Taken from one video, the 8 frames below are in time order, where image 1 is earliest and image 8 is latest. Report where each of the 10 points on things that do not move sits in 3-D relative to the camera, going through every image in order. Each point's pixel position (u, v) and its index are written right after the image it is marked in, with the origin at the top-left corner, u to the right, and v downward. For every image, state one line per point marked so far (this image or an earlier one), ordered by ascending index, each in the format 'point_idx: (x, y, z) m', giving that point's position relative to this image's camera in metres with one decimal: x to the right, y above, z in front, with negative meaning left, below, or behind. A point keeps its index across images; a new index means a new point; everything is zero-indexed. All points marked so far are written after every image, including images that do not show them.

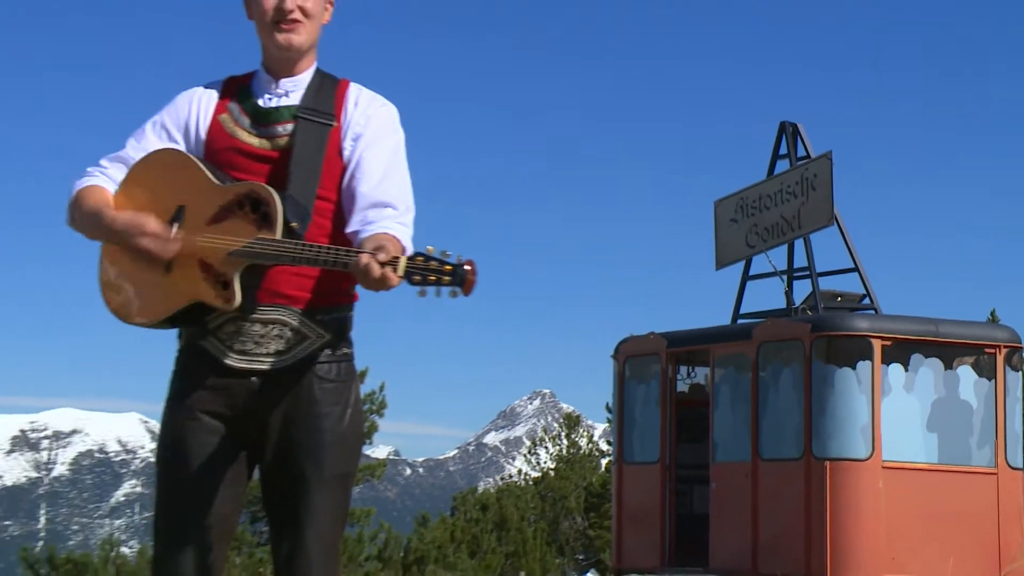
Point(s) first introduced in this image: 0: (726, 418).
0: (+2.6, -1.5, +11.5) m
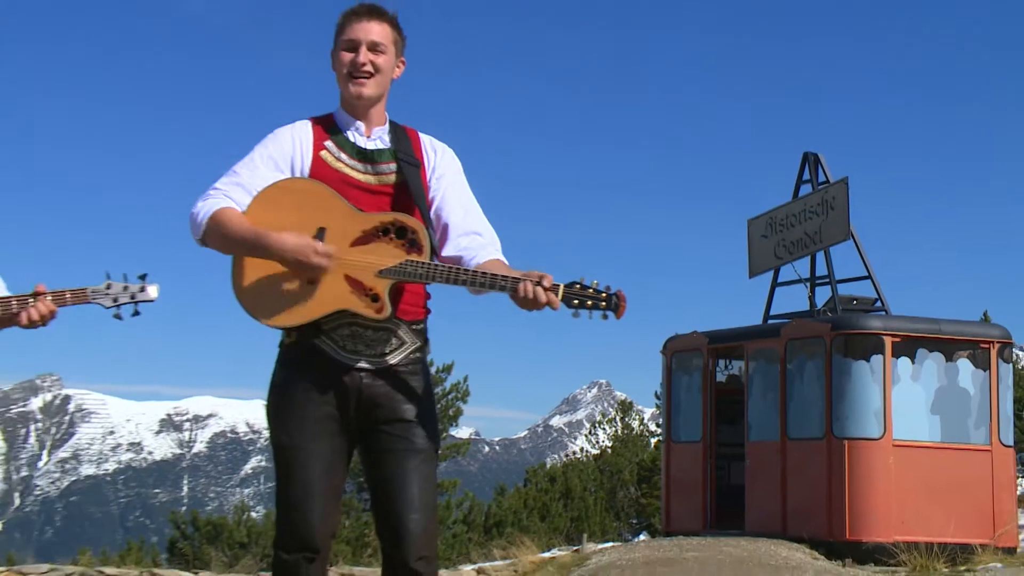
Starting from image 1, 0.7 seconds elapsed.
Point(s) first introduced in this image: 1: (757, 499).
0: (+3.0, -1.4, +12.1) m
1: (+3.0, -2.3, +11.9) m
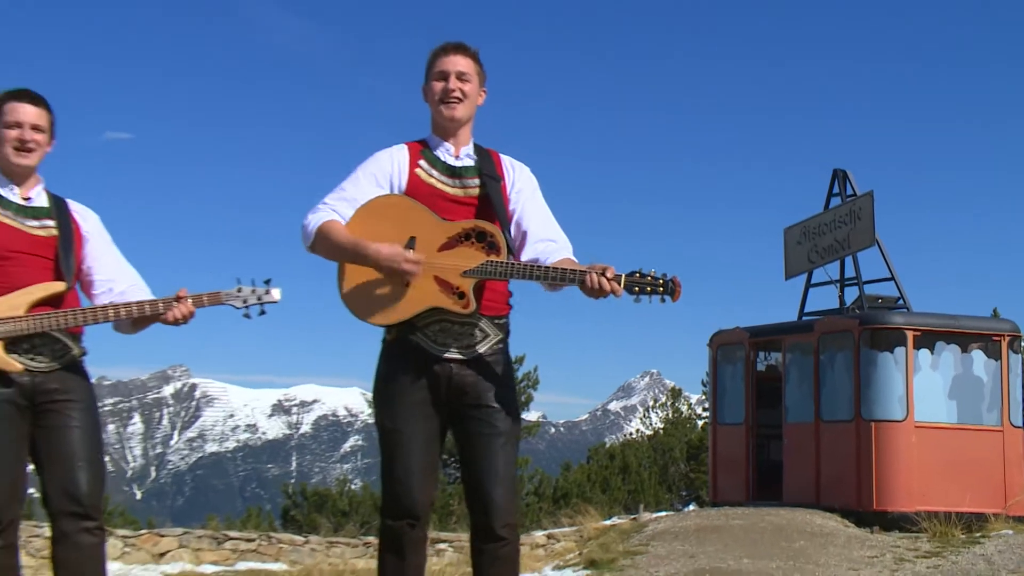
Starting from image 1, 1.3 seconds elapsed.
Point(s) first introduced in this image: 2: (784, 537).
0: (+3.6, -1.3, +12.5) m
1: (+3.5, -2.2, +12.3) m
2: (+1.7, -1.5, +6.0) m
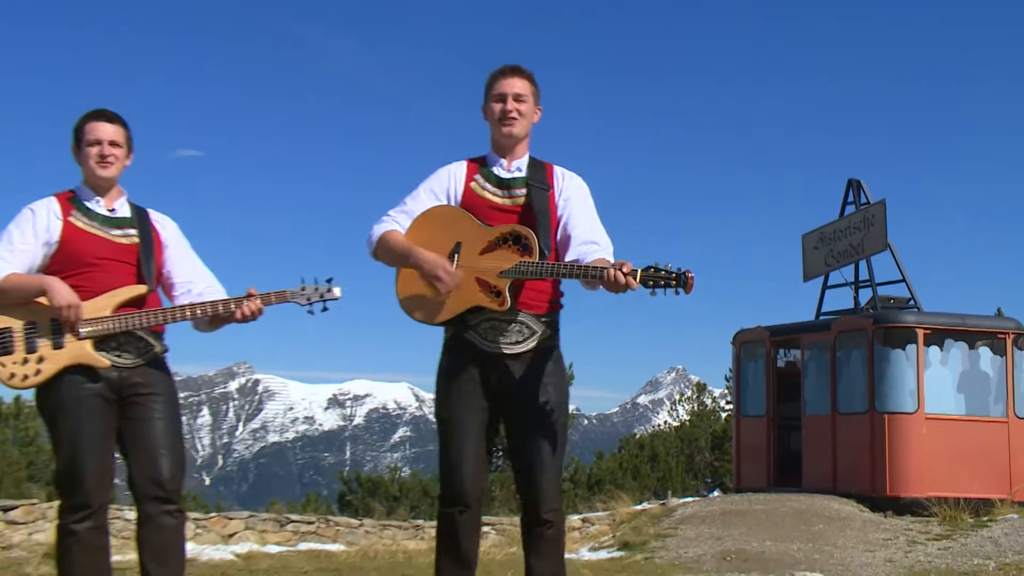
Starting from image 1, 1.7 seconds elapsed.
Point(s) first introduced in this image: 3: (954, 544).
0: (+3.9, -1.3, +12.8) m
1: (+3.9, -2.2, +12.6) m
2: (+1.9, -1.5, +6.3) m
3: (+2.5, -1.4, +5.4) m
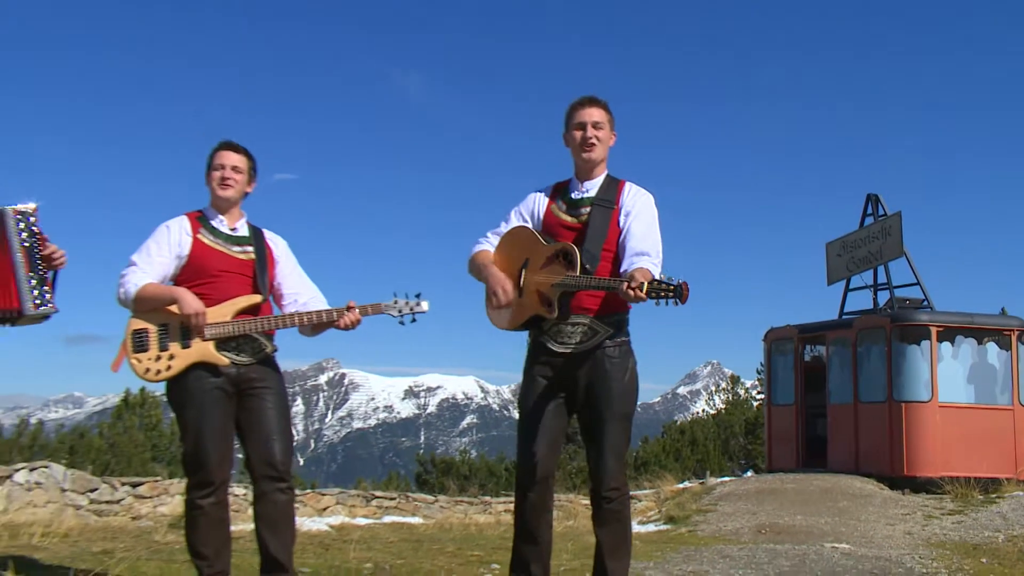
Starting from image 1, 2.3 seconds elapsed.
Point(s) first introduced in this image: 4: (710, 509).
0: (+4.4, -1.3, +13.3) m
1: (+4.4, -2.1, +13.1) m
2: (+2.2, -1.5, +6.9) m
3: (+2.8, -1.4, +5.9) m
4: (+1.4, -1.6, +6.8) m
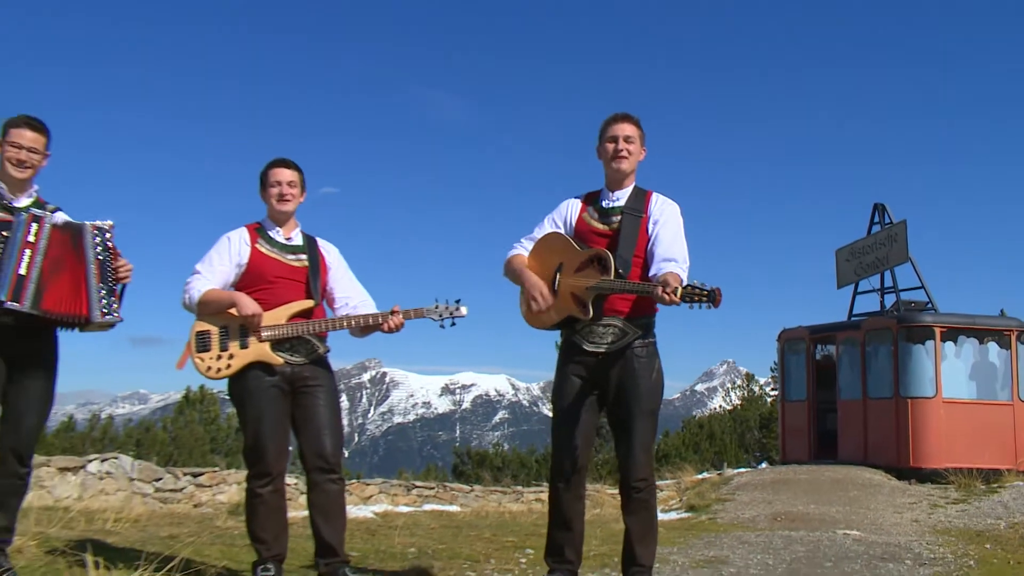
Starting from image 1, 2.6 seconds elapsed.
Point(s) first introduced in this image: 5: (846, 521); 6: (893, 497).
0: (+4.7, -1.3, +13.6) m
1: (+4.6, -2.1, +13.4) m
2: (+2.4, -1.5, +7.2) m
3: (+3.0, -1.4, +6.3) m
4: (+1.6, -1.6, +7.2) m
5: (+2.0, -1.4, +6.0) m
6: (+2.6, -1.5, +6.8) m
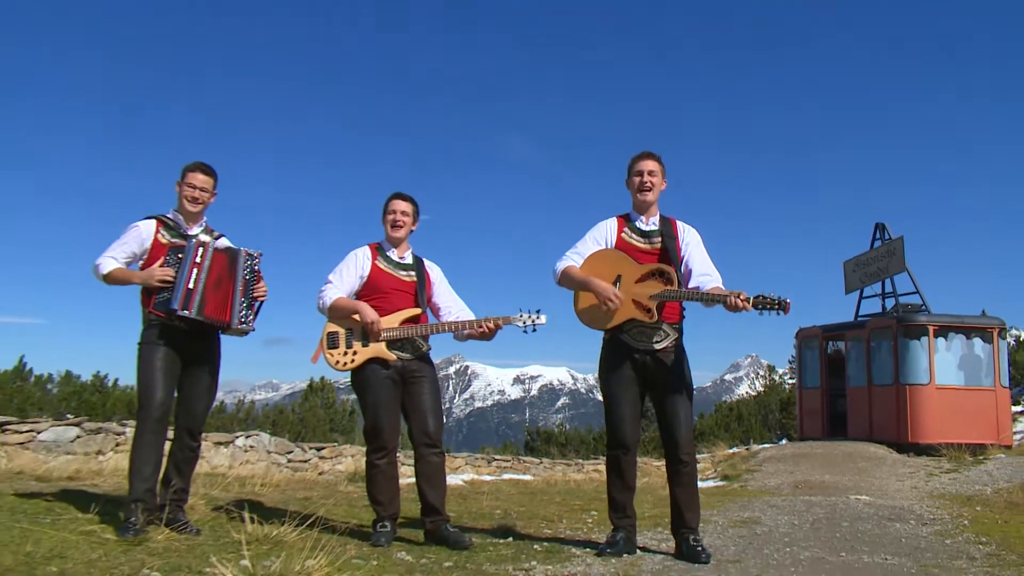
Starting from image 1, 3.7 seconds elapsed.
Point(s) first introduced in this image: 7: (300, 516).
0: (+5.2, -1.2, +14.6) m
1: (+5.2, -2.1, +14.5) m
2: (+2.9, -1.5, +8.3) m
3: (+3.4, -1.4, +7.3) m
4: (+2.0, -1.6, +8.3) m
5: (+2.5, -1.5, +7.0) m
6: (+3.1, -1.5, +7.8) m
7: (-1.3, -1.4, +5.8) m
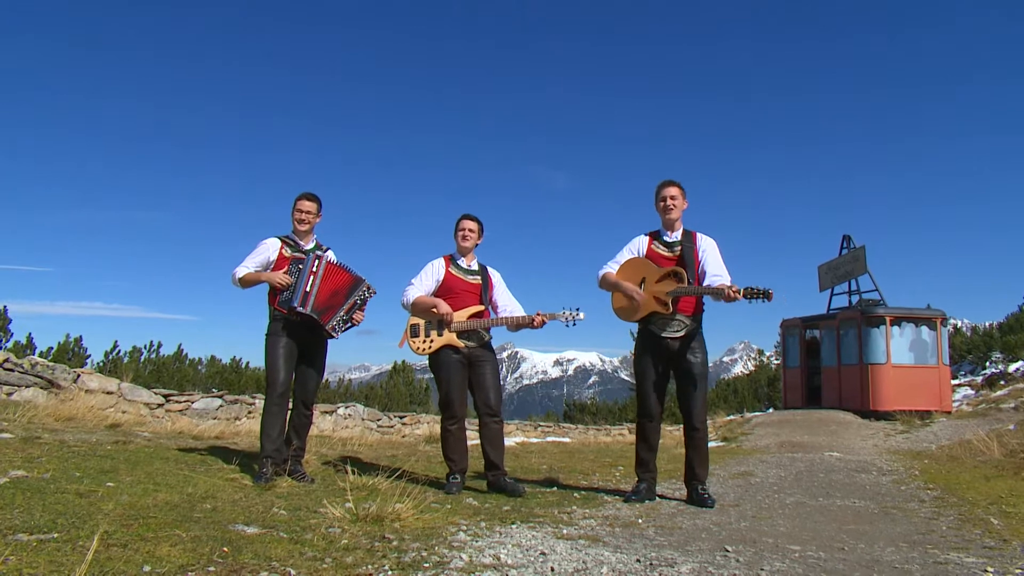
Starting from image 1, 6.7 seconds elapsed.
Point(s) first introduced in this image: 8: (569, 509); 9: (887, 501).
0: (+5.5, -1.2, +16.2) m
1: (+5.4, -2.1, +16.1) m
2: (+3.2, -1.5, +9.8) m
3: (+3.7, -1.4, +8.9) m
4: (+2.3, -1.6, +9.8) m
5: (+2.8, -1.4, +8.6) m
6: (+3.4, -1.5, +9.4) m
7: (-0.9, -1.4, +7.4) m
8: (+0.4, -1.6, +7.1) m
9: (+2.8, -1.6, +7.4) m
